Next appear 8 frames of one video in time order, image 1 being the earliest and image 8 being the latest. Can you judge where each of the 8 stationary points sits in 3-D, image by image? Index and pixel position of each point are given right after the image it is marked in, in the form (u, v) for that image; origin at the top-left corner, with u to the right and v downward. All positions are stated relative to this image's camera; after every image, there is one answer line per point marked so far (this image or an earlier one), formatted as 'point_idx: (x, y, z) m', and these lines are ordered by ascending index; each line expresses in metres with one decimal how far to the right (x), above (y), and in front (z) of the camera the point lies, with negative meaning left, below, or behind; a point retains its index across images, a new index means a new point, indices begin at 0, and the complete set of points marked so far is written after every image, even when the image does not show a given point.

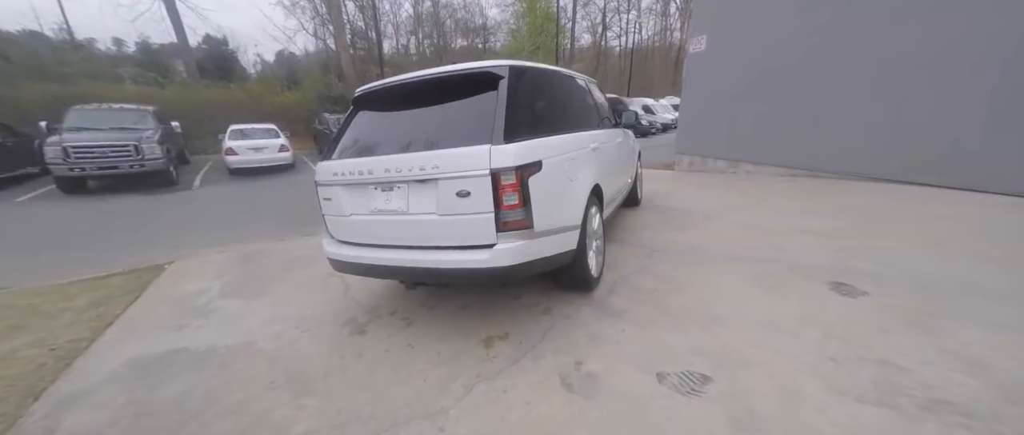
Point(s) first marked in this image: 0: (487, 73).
0: (-0.2, +1.0, +2.7) m
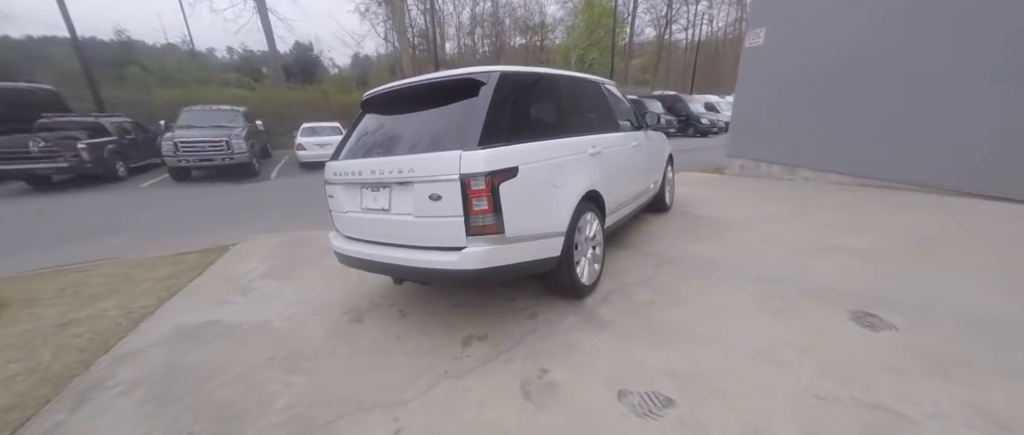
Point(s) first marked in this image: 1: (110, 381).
0: (-0.3, +1.0, +2.8) m
1: (-2.6, -1.1, +2.5) m
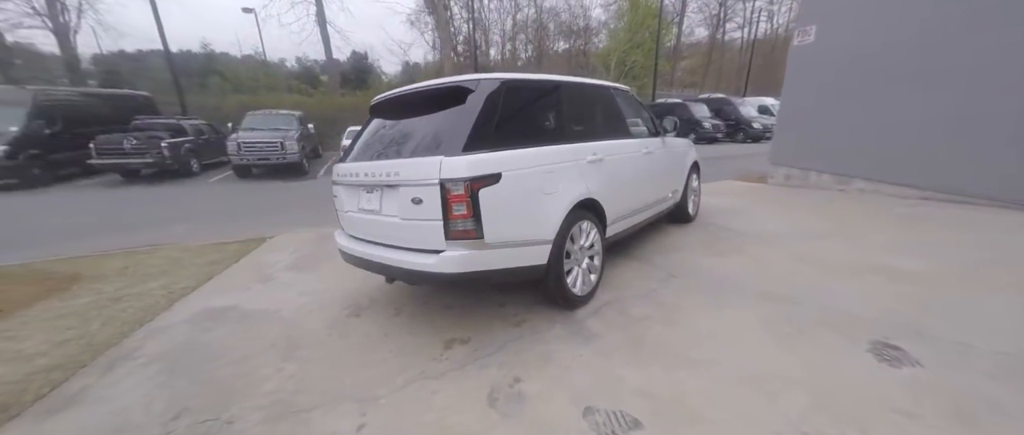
0: (-0.3, +1.0, +2.8) m
1: (-2.8, -1.0, +2.8) m
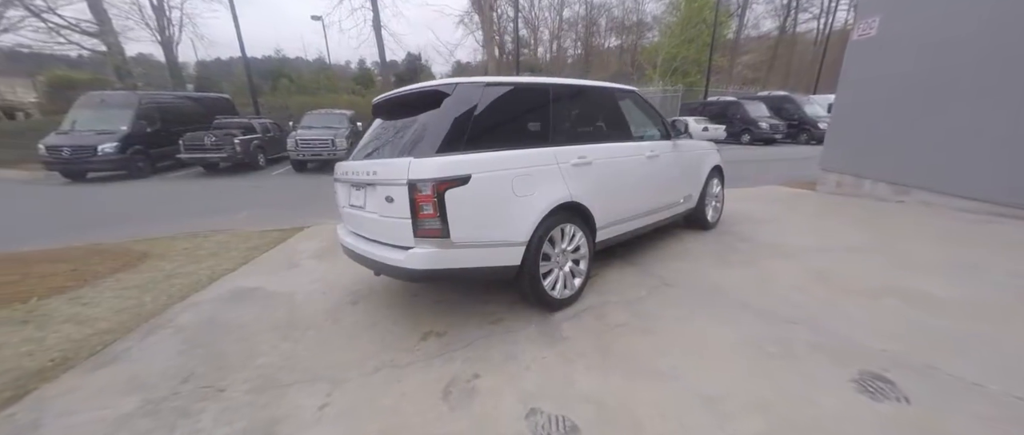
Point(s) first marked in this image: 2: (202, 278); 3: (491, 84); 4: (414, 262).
0: (-0.5, +1.0, +2.9) m
1: (-2.9, -0.9, +3.3) m
2: (-3.4, -0.7, +4.2) m
3: (-0.2, +1.0, +3.0) m
4: (-0.7, -0.3, +2.6) m
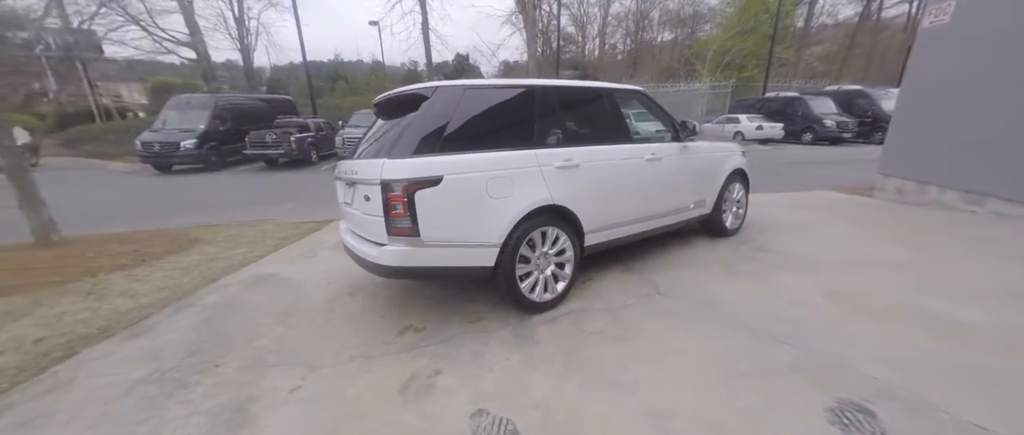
0: (-0.6, +1.0, +3.0) m
1: (-3.1, -0.8, +3.7) m
2: (-3.4, -0.6, +4.7) m
3: (-0.3, +1.0, +3.0) m
4: (-0.9, -0.3, +2.7) m
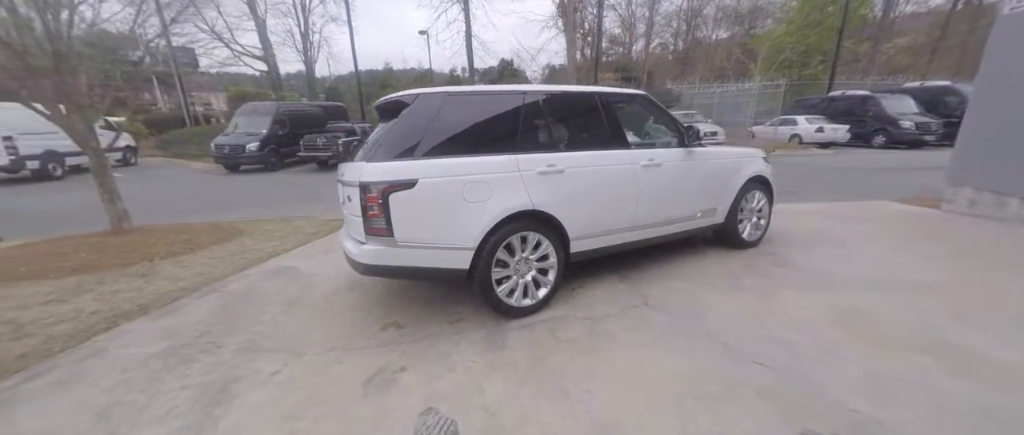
0: (-0.8, +1.0, +3.1) m
1: (-3.1, -0.8, +4.1) m
2: (-3.3, -0.5, +5.1) m
3: (-0.5, +1.0, +3.0) m
4: (-1.1, -0.3, +2.9) m
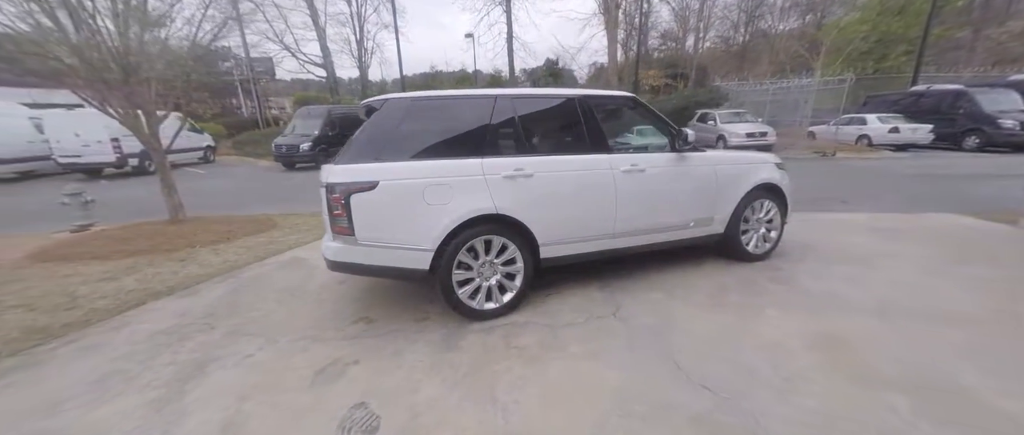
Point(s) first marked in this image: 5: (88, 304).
0: (-1.0, +1.0, +3.2) m
1: (-3.2, -0.7, +4.5) m
2: (-3.2, -0.4, +5.5) m
3: (-0.7, +1.0, +3.1) m
4: (-1.4, -0.3, +3.0) m
5: (-4.3, -0.9, +4.0) m
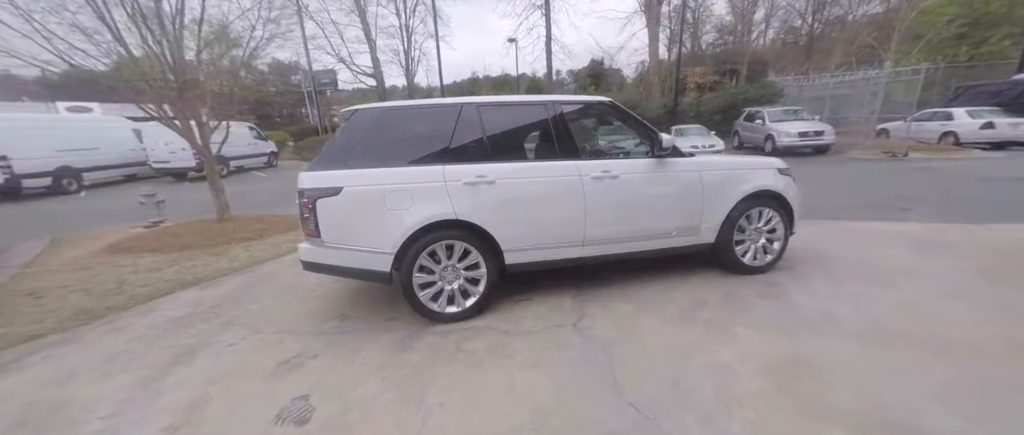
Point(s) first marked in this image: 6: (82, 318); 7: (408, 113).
0: (-1.2, +1.0, +3.3) m
1: (-3.3, -0.7, +4.9) m
2: (-3.1, -0.4, +5.9) m
3: (-1.0, +0.9, +3.1) m
4: (-1.7, -0.3, +3.1) m
5: (-4.5, -0.9, +4.5) m
6: (-4.3, -1.0, +3.9) m
7: (-0.8, +0.9, +3.1) m
